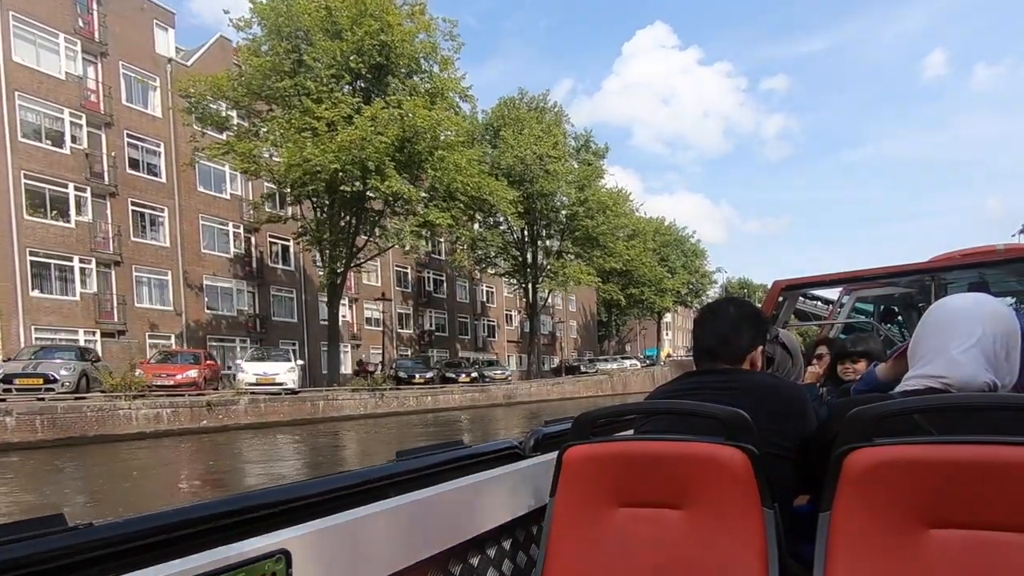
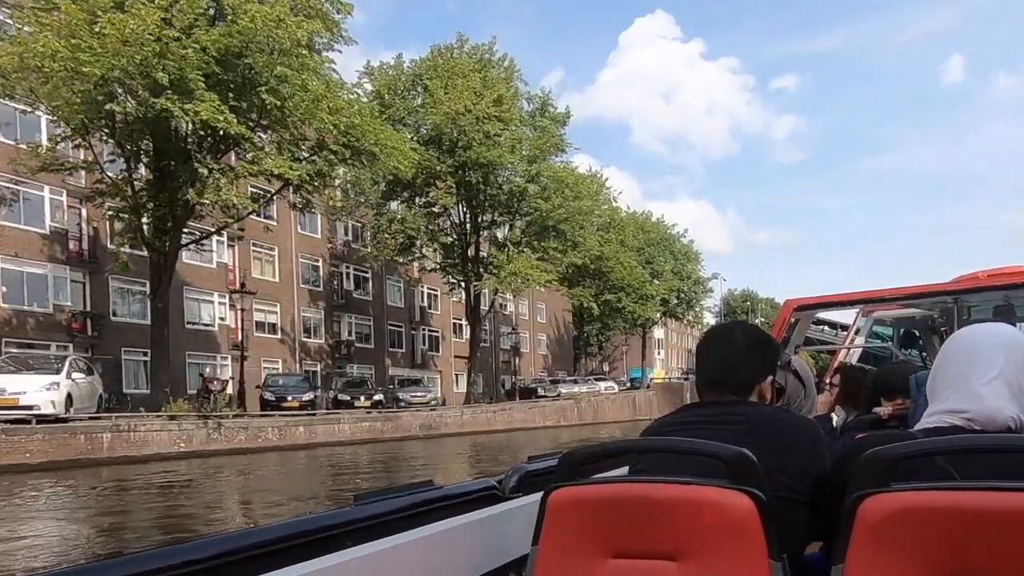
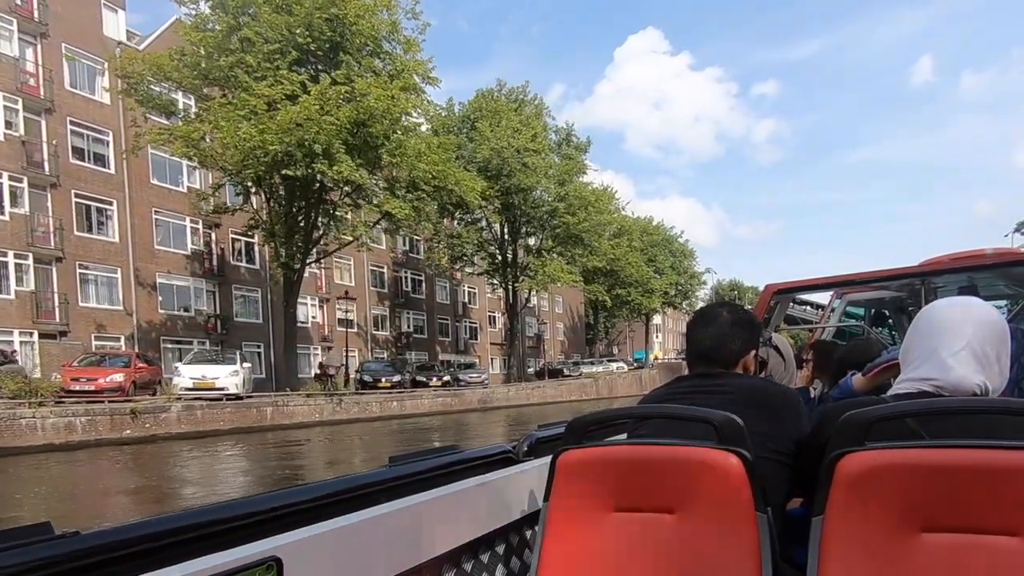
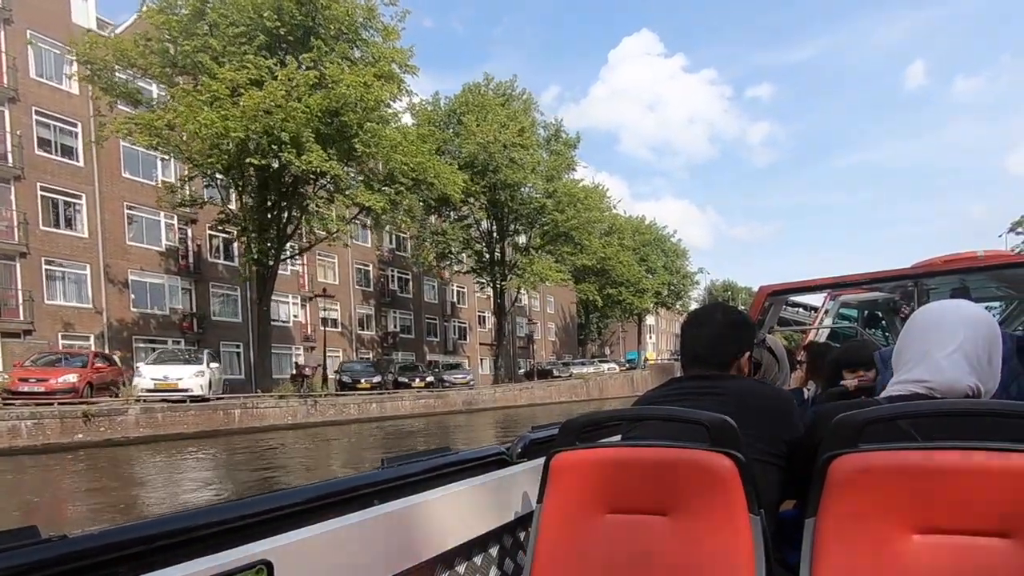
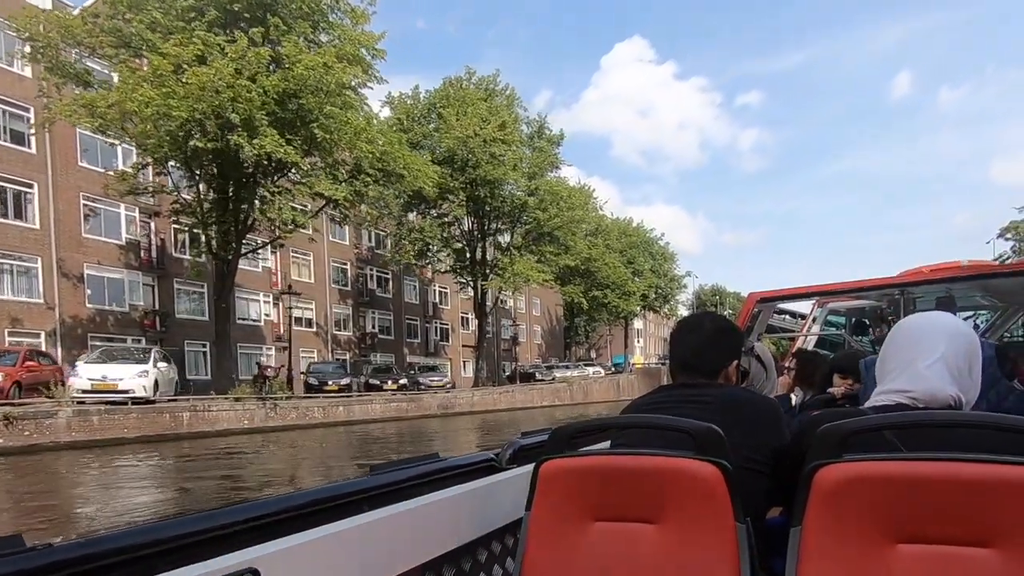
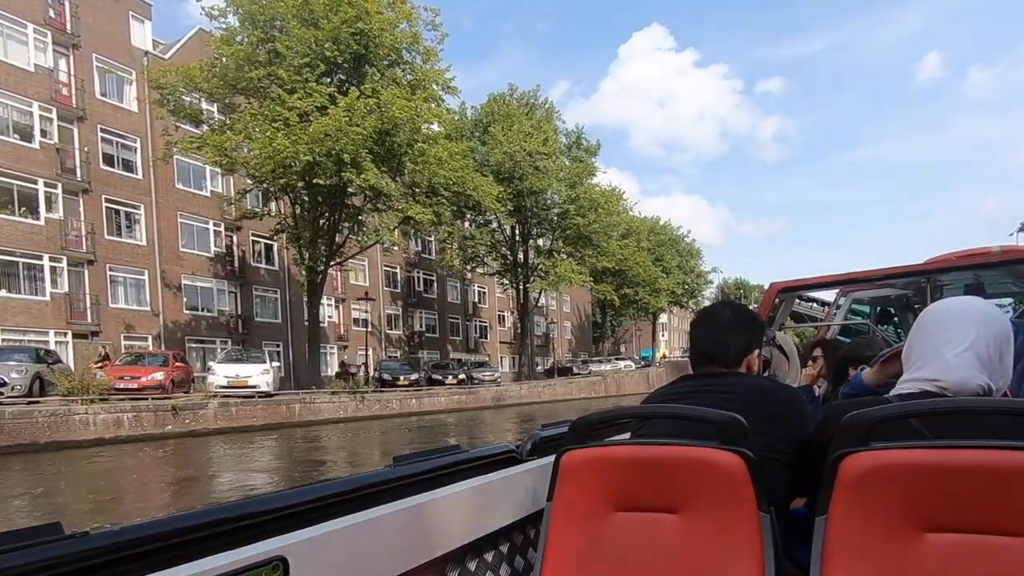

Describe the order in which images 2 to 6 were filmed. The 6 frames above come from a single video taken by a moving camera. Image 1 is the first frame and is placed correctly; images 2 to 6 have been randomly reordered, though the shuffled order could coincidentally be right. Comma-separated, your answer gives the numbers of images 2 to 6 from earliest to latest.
6, 3, 4, 5, 2
